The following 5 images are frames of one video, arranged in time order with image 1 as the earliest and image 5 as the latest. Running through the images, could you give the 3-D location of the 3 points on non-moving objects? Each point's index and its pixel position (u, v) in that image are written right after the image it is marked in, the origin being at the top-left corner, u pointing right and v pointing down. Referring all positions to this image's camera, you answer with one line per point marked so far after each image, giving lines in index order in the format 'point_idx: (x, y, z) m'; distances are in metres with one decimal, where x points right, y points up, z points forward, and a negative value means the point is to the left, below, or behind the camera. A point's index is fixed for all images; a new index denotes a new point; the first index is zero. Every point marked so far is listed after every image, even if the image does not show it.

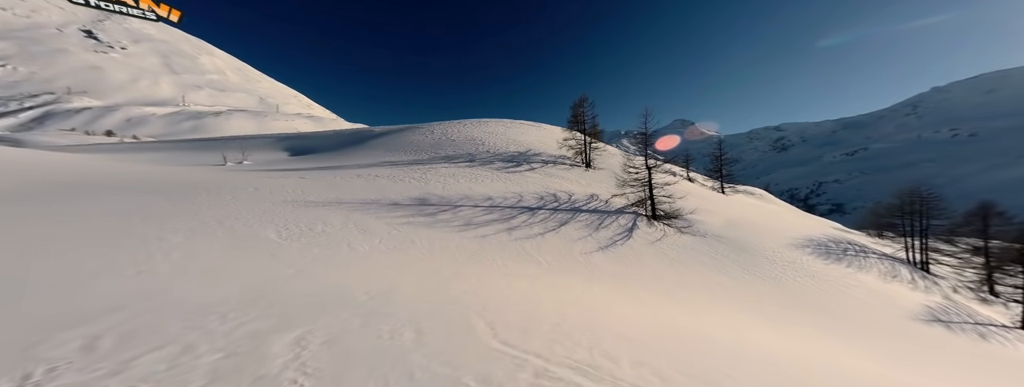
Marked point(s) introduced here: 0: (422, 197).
0: (-6.2, -0.2, +19.3) m
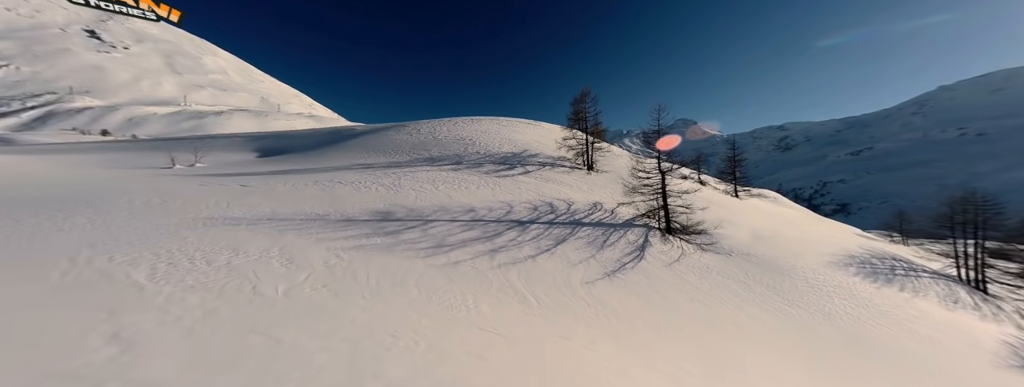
0: (-7.1, -0.9, +15.6) m
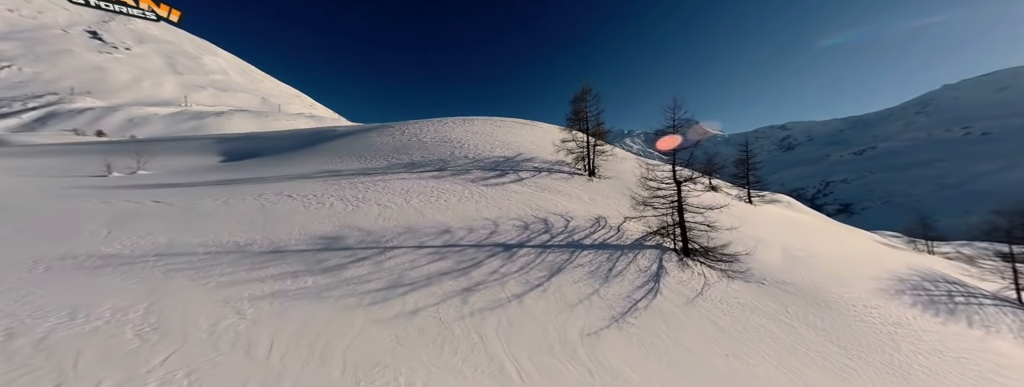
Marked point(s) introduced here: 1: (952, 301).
0: (-7.9, -1.8, +12.3) m
1: (+28.5, -6.9, +18.2) m
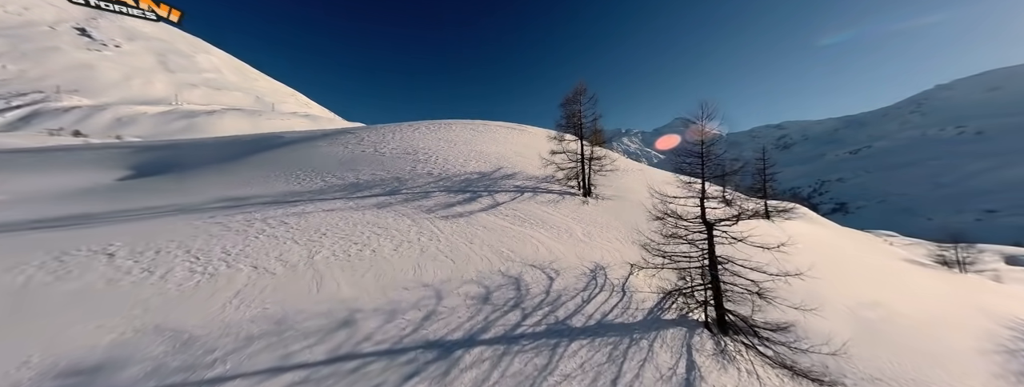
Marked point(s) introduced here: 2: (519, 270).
0: (-9.7, -3.9, +6.7) m
1: (+26.7, -8.9, +12.8) m
2: (+0.3, -3.4, +12.8) m
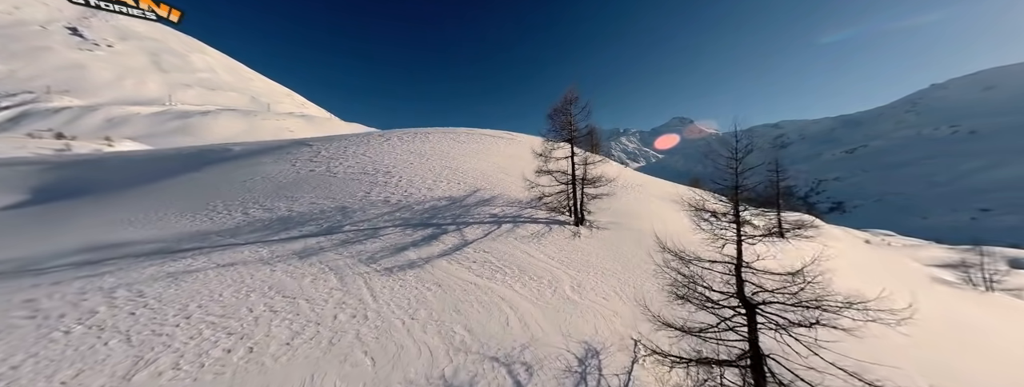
0: (-11.2, -5.9, +2.6) m
1: (+25.1, -10.9, +8.9) m
2: (-1.2, -5.5, +8.7) m
